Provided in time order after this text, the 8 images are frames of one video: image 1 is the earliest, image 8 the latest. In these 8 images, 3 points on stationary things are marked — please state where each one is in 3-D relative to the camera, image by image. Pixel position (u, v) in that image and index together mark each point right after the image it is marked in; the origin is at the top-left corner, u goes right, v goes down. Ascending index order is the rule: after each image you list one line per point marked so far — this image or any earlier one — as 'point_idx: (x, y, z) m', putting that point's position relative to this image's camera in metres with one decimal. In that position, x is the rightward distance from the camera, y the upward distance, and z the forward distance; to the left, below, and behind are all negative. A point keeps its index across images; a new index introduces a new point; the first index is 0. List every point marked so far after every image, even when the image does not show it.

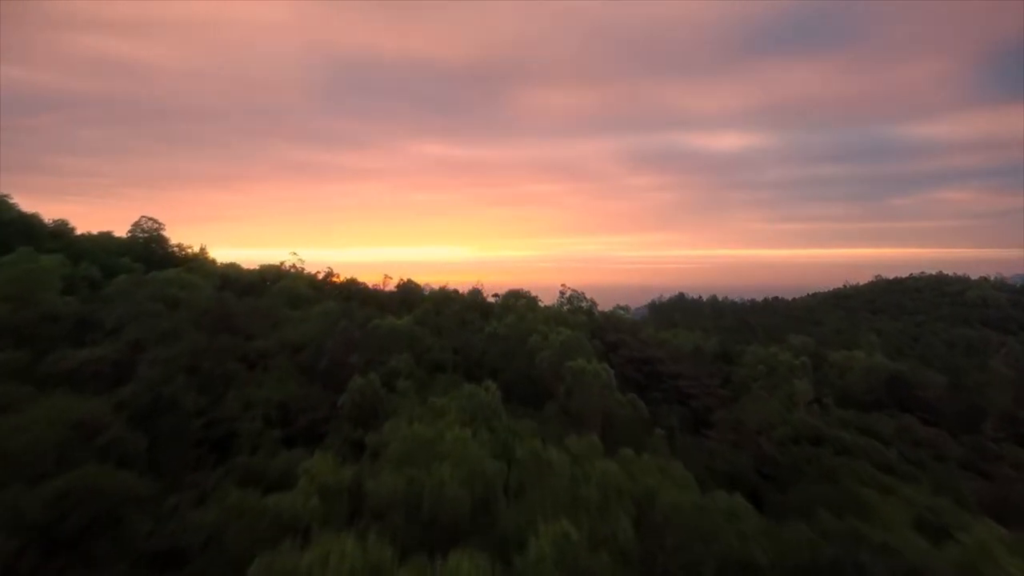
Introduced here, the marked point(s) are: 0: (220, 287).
0: (-2.8, 0.0, +12.8) m
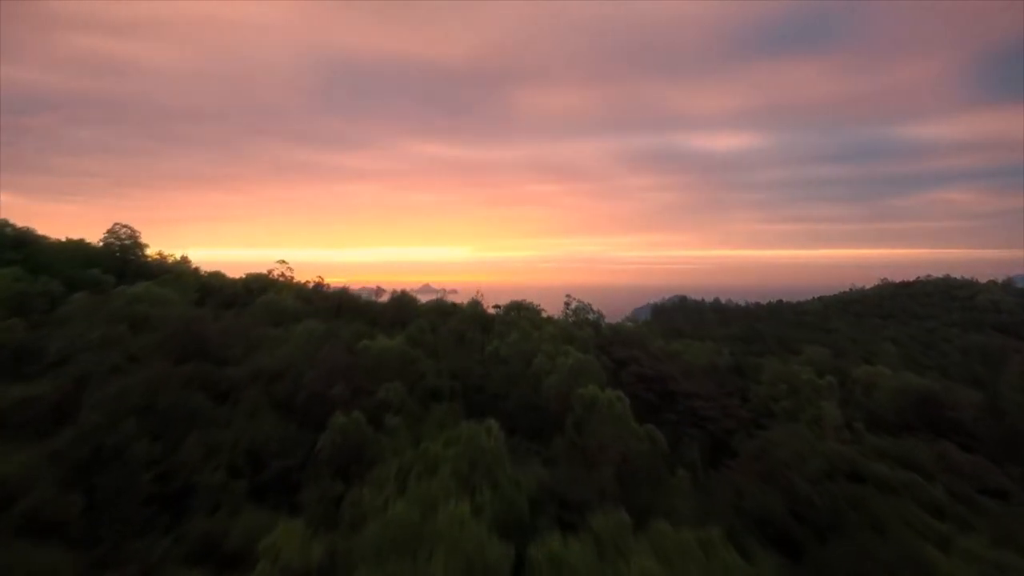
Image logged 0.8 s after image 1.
0: (-2.8, -0.1, +11.8) m
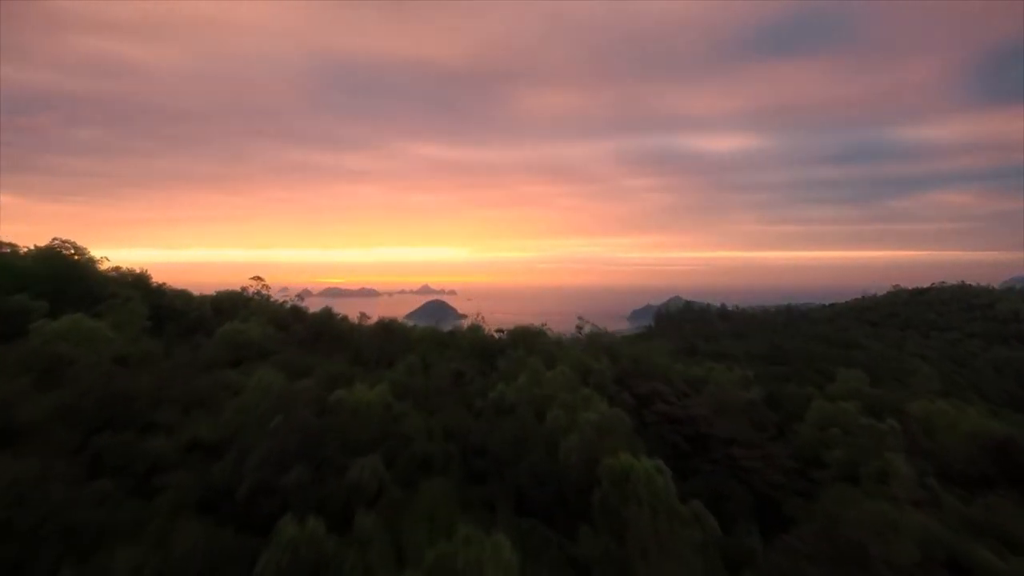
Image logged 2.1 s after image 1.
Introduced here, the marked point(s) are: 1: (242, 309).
0: (-2.7, -0.3, +10.0) m
1: (-2.7, -0.2, +13.4) m
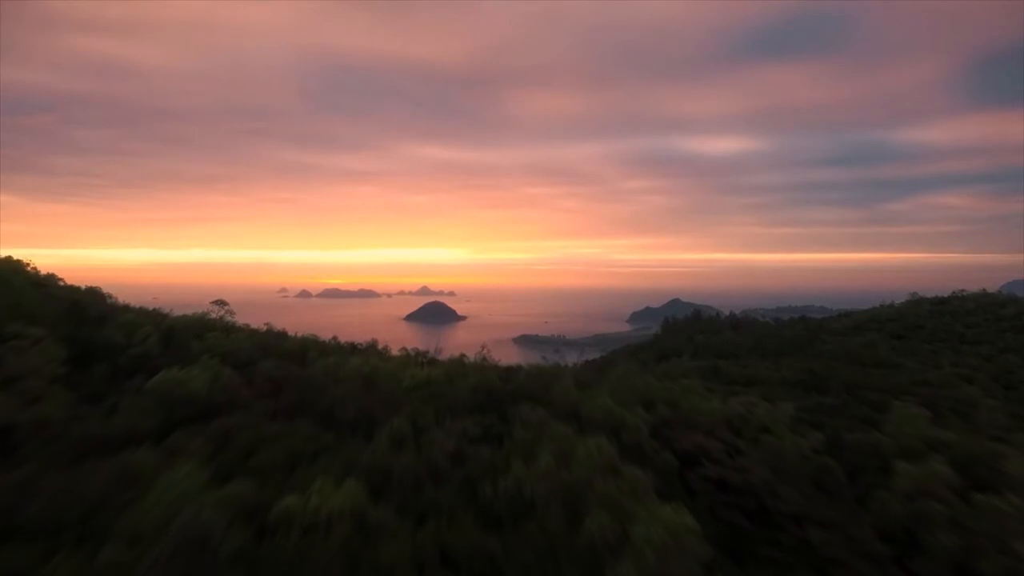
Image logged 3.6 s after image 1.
0: (-2.6, -0.6, +7.8) m
1: (-2.6, -0.4, +11.1) m
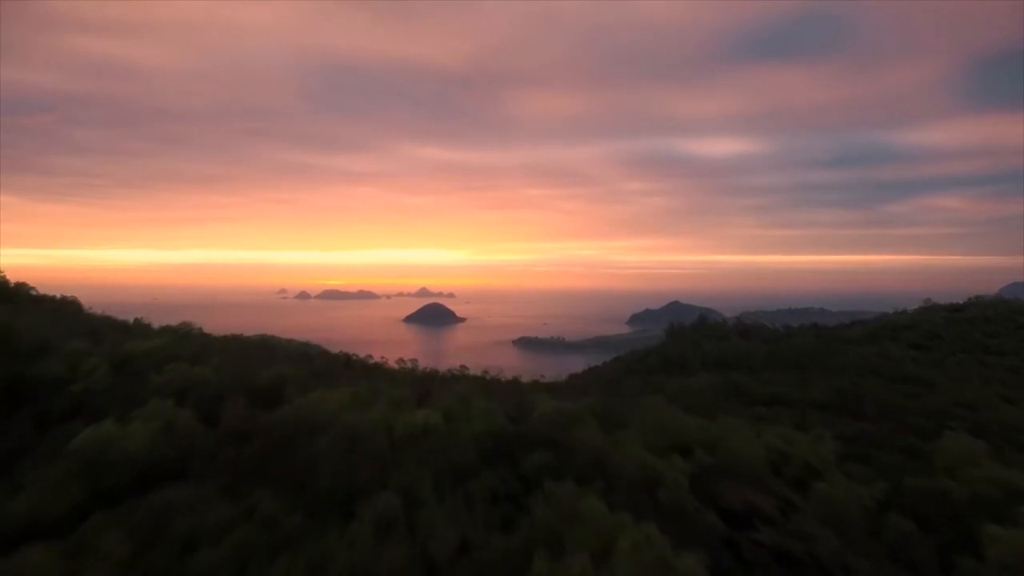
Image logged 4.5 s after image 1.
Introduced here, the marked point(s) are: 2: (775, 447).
0: (-2.6, -0.7, +6.2) m
1: (-2.5, -0.6, +9.6) m
2: (+2.2, -1.4, +11.3) m
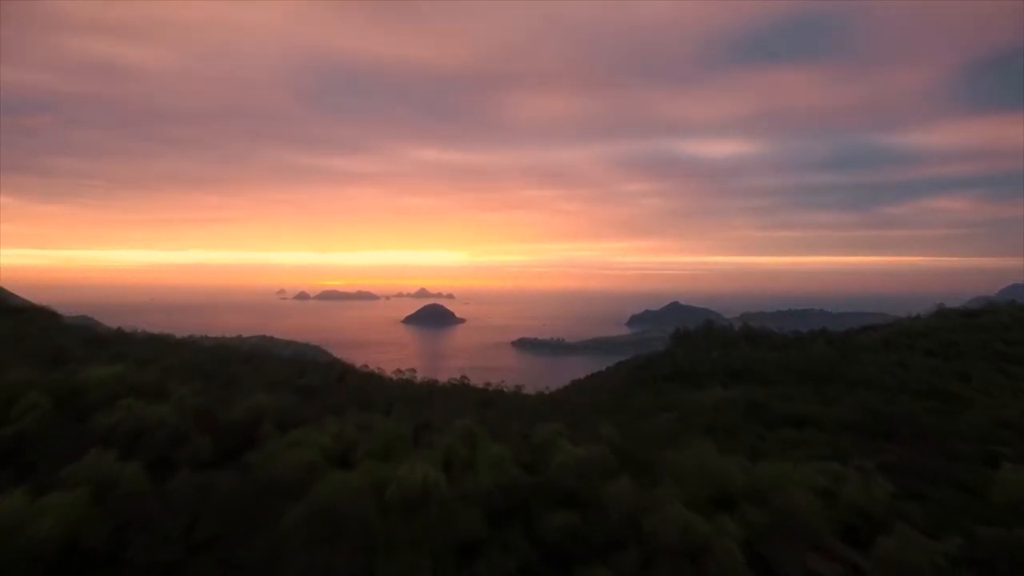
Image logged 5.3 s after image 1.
0: (-2.5, -0.8, +4.8) m
1: (-2.4, -0.7, +8.2) m
2: (+2.3, -1.5, +9.9) m
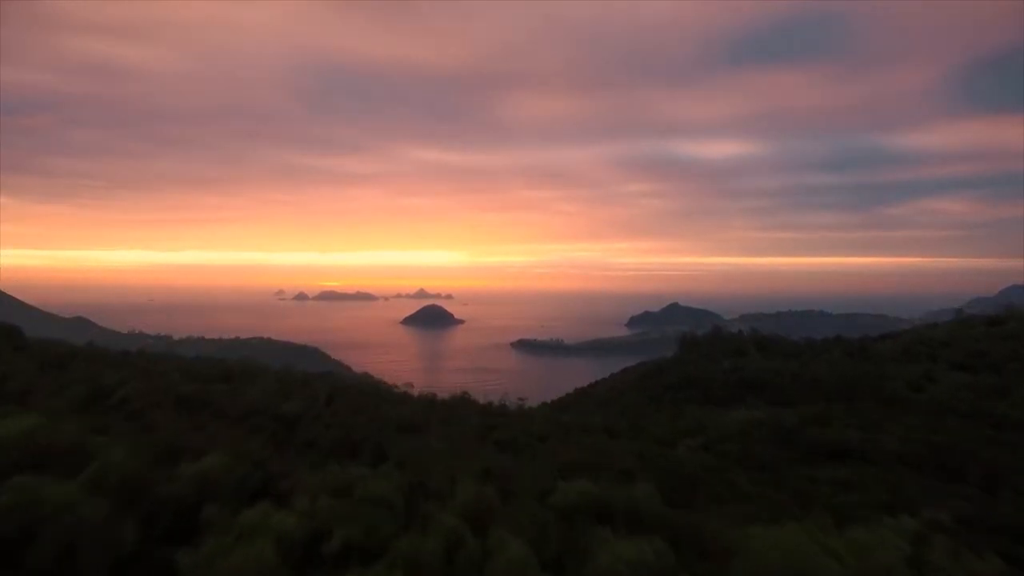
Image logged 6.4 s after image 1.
0: (-2.4, -1.0, +2.9) m
1: (-2.3, -0.9, +6.2) m
2: (+2.4, -1.7, +8.0) m
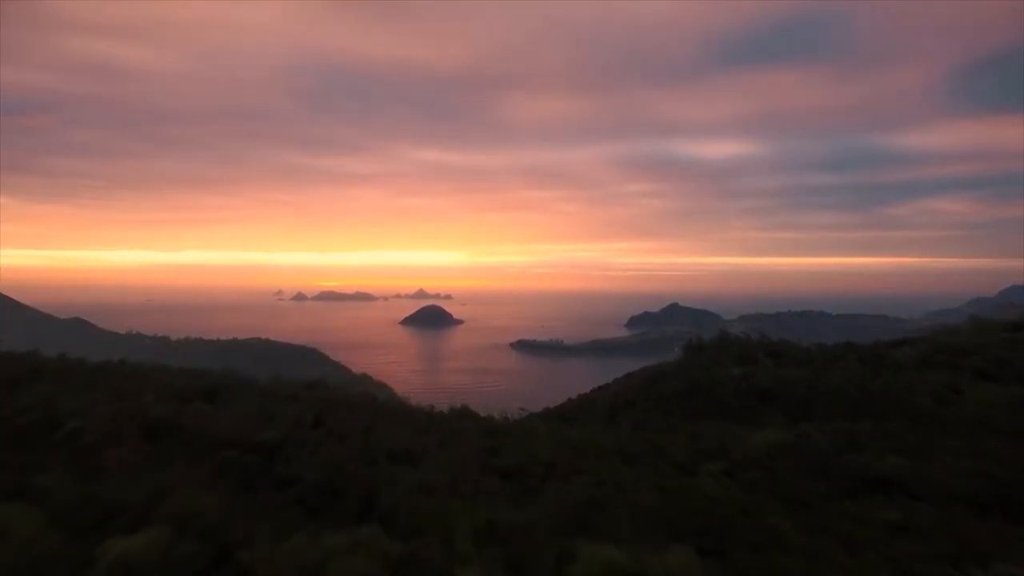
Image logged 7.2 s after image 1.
0: (-2.3, -1.2, +1.3) m
1: (-2.3, -1.0, +4.6) m
2: (+2.5, -1.8, +6.4) m
